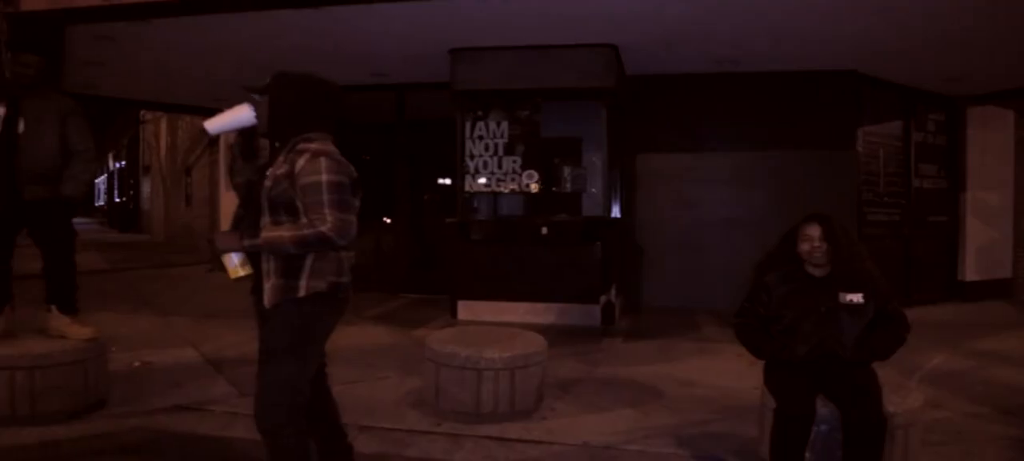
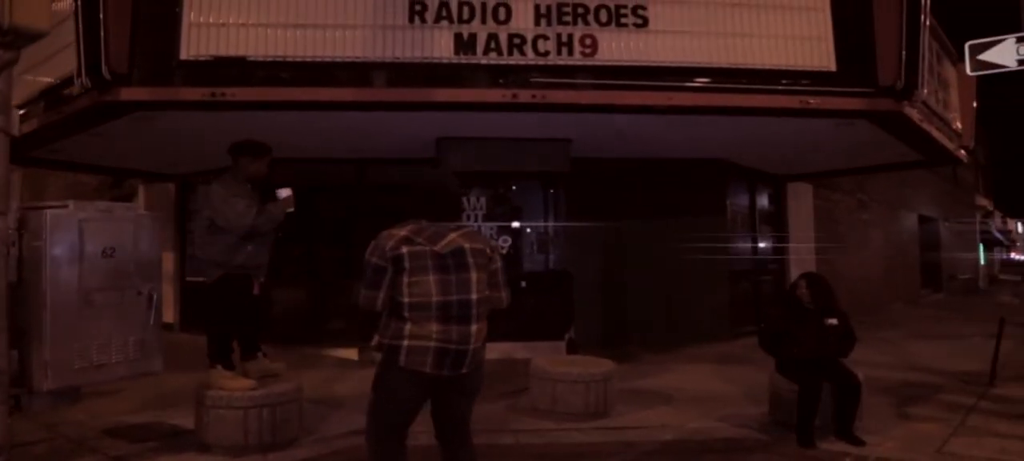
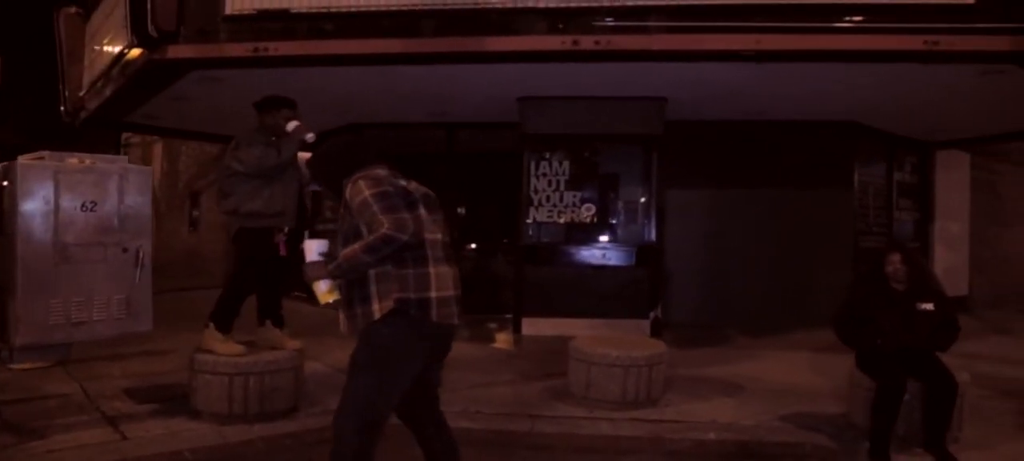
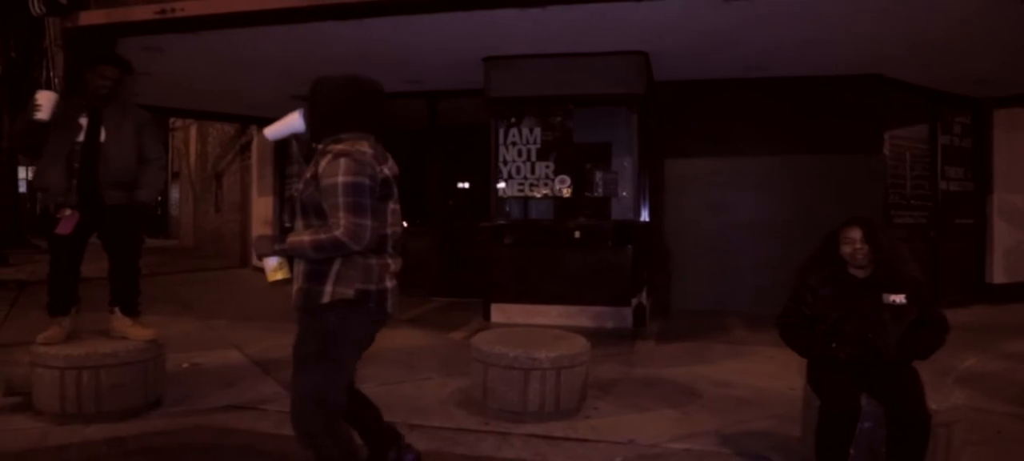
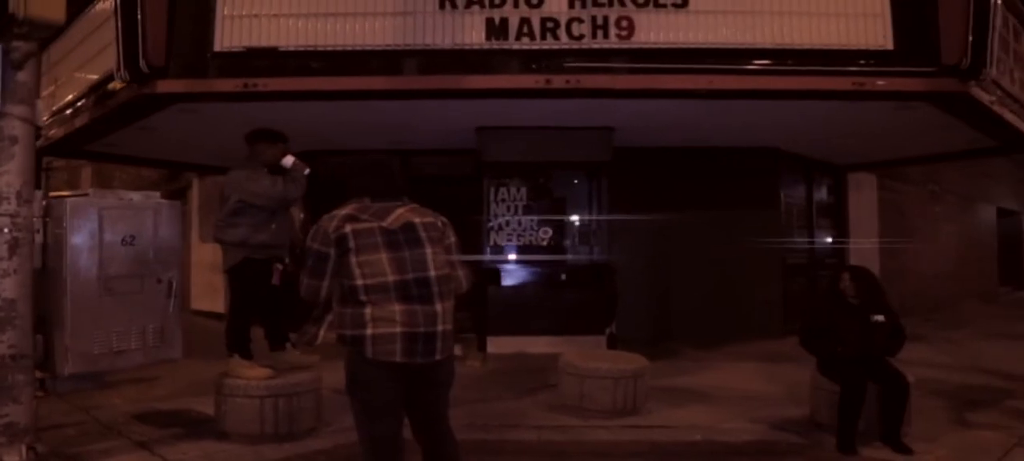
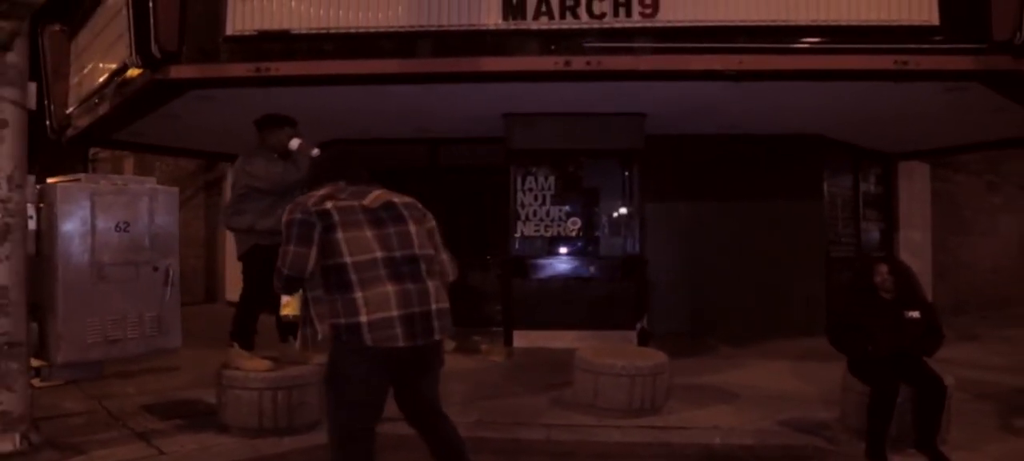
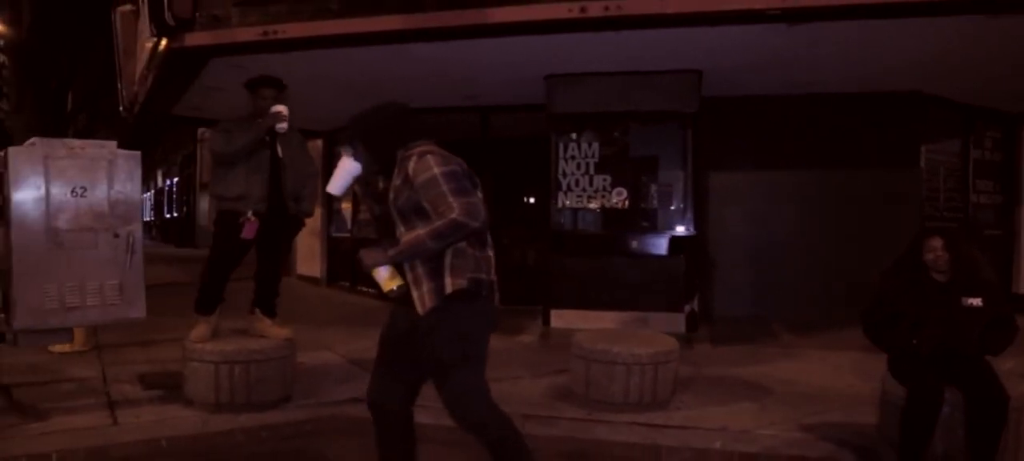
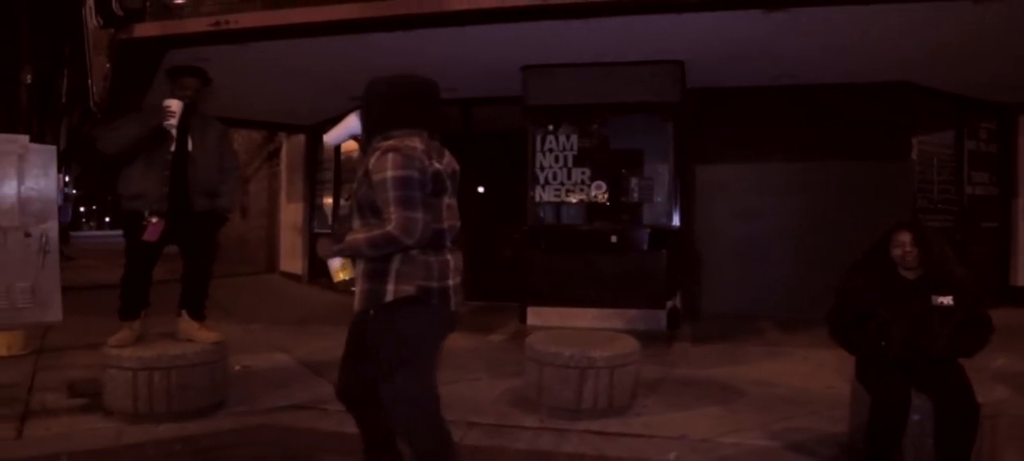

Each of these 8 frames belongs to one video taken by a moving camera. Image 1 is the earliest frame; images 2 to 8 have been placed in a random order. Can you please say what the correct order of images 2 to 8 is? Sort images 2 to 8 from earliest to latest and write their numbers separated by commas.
4, 8, 7, 3, 6, 5, 2
